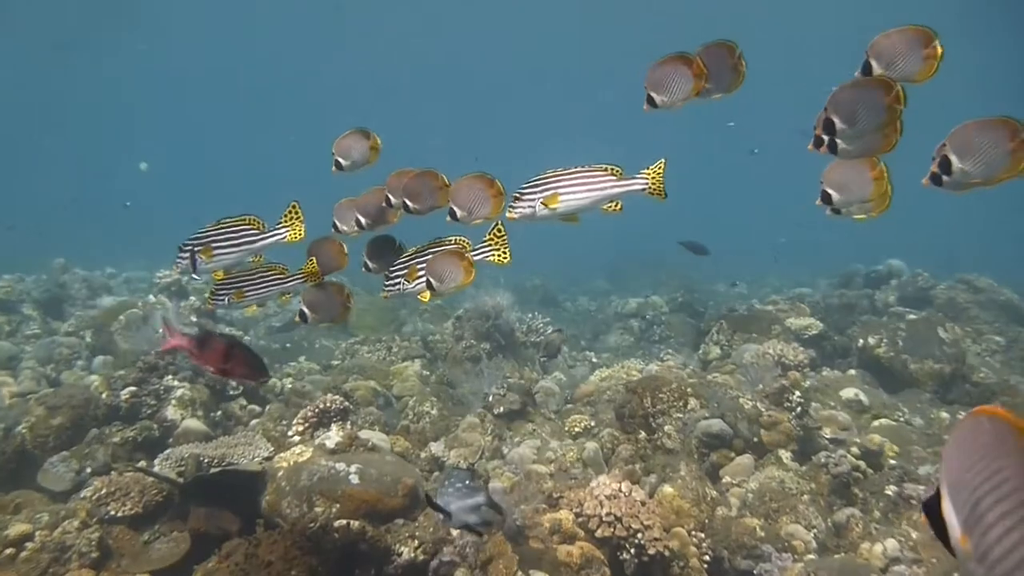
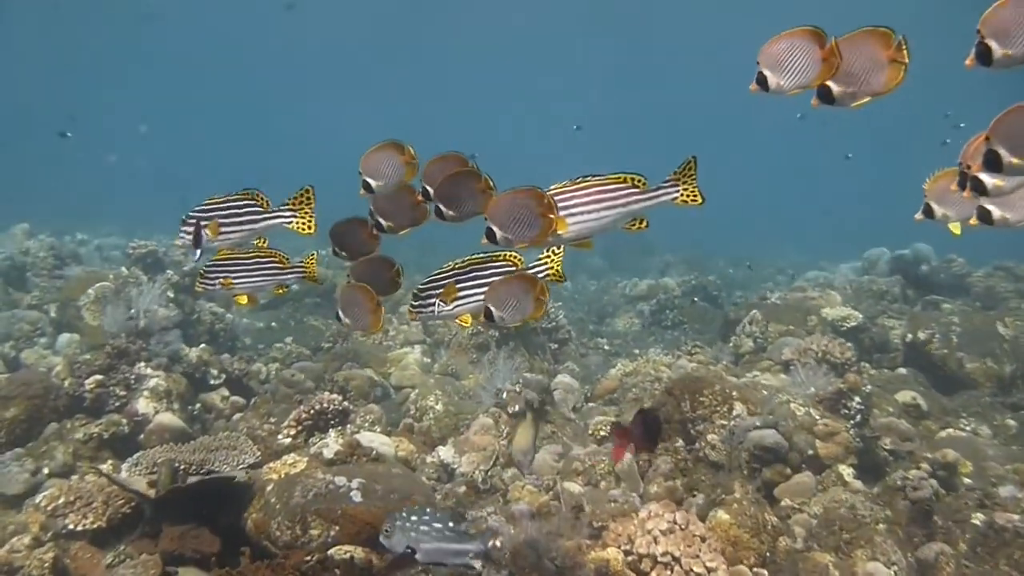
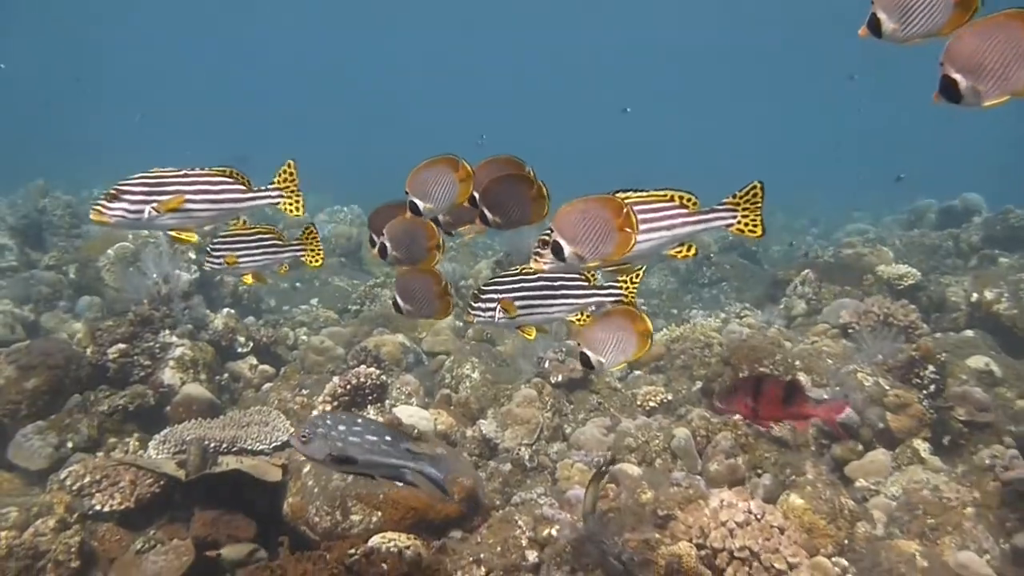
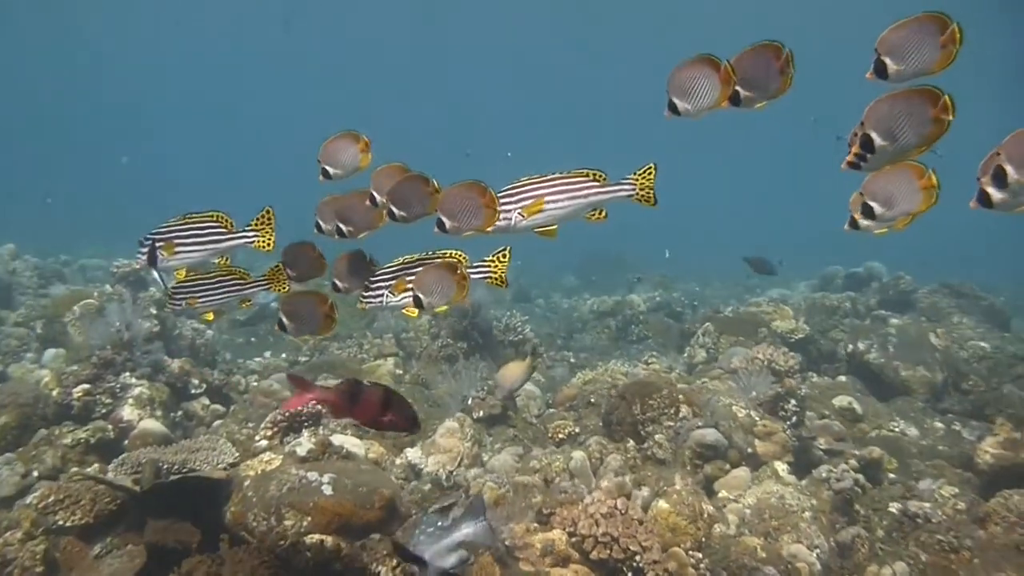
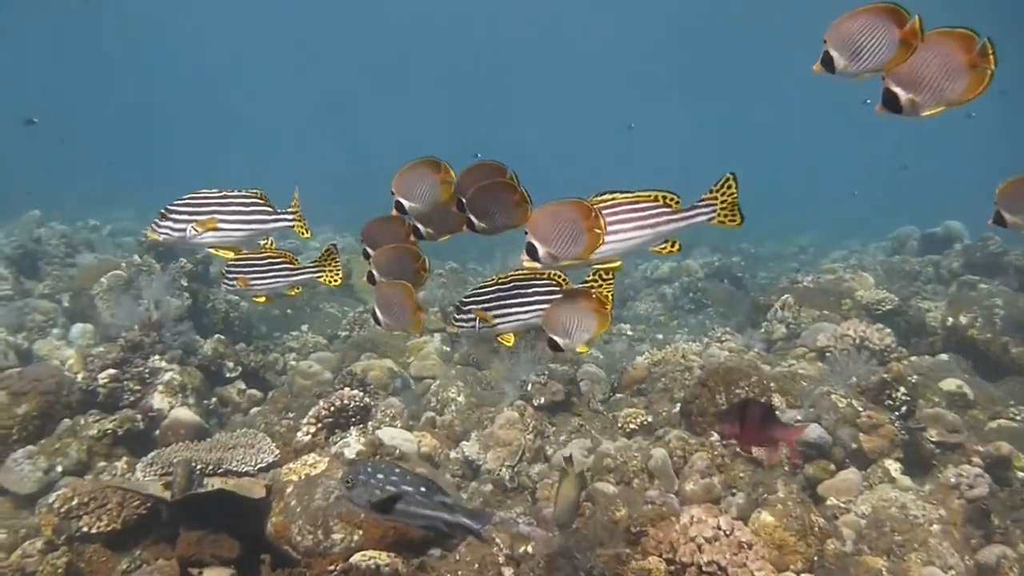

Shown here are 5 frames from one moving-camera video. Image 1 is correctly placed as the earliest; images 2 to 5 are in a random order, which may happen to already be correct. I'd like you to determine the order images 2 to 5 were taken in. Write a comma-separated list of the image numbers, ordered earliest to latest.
4, 2, 5, 3
